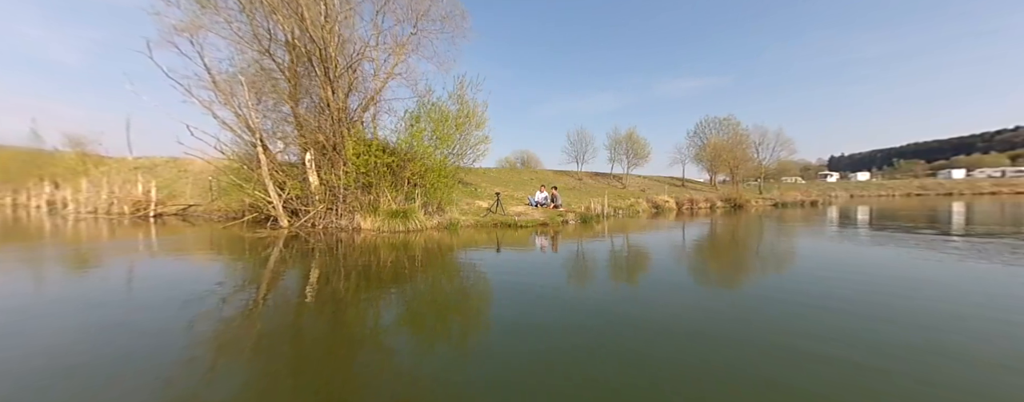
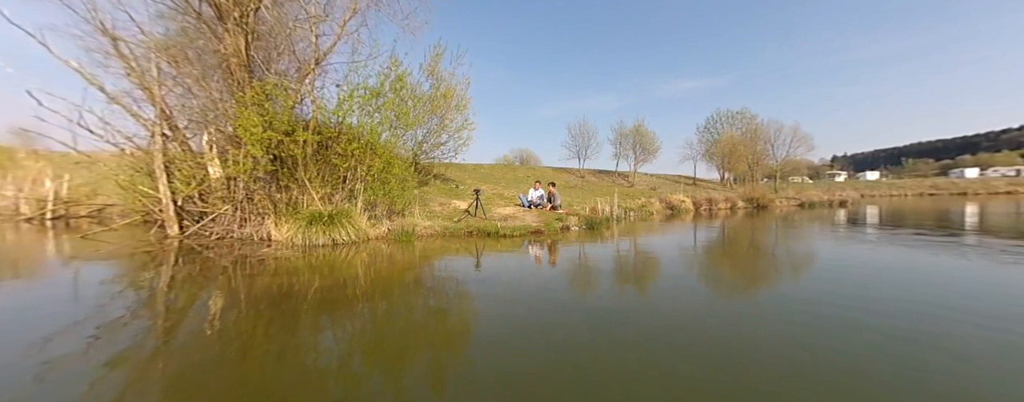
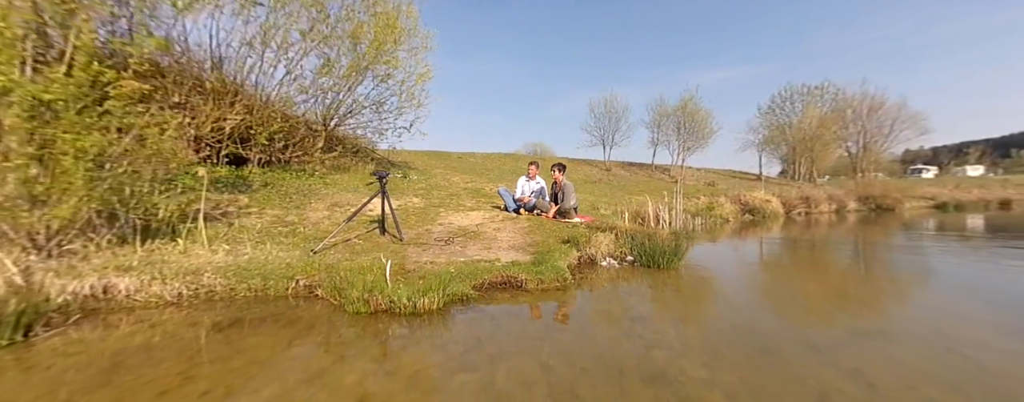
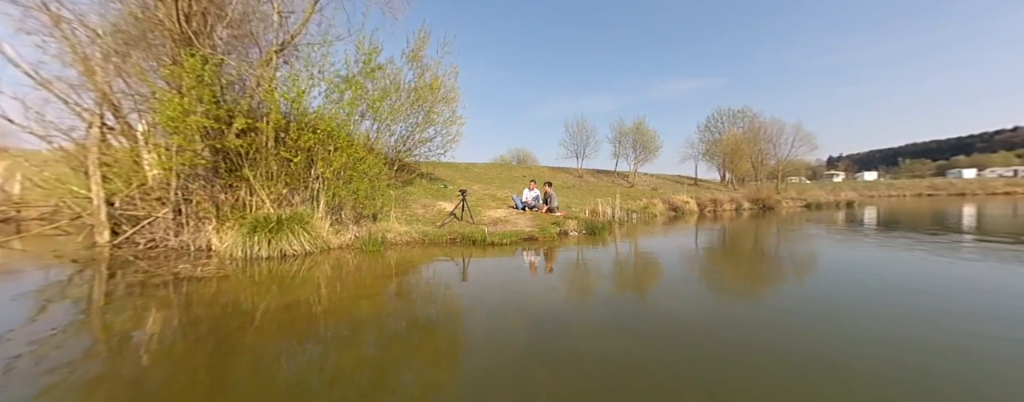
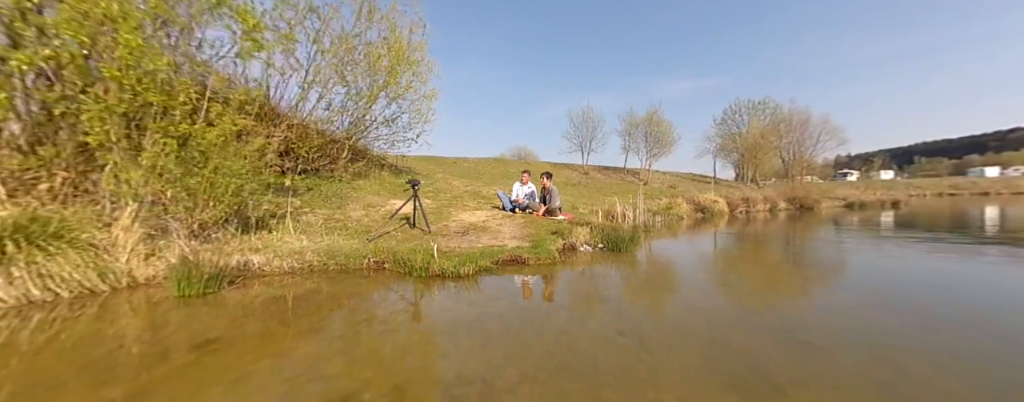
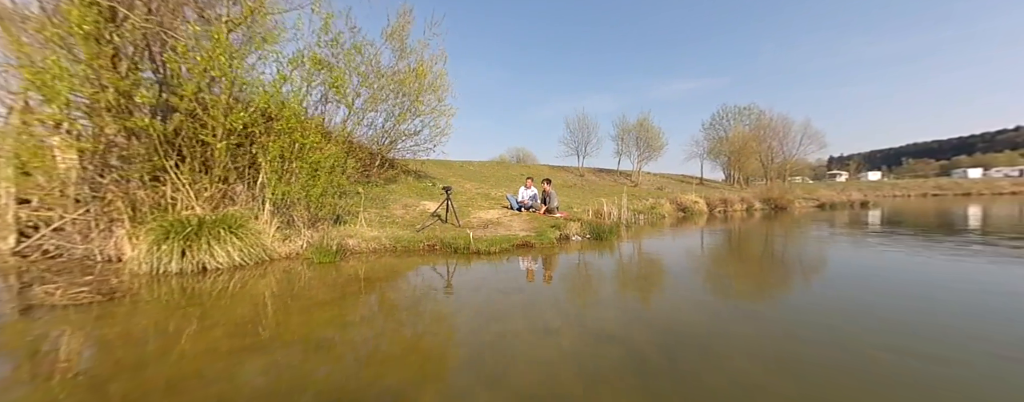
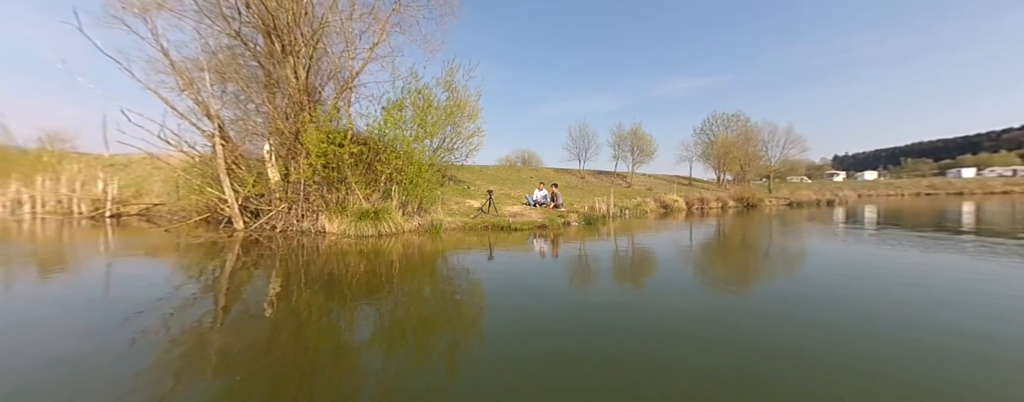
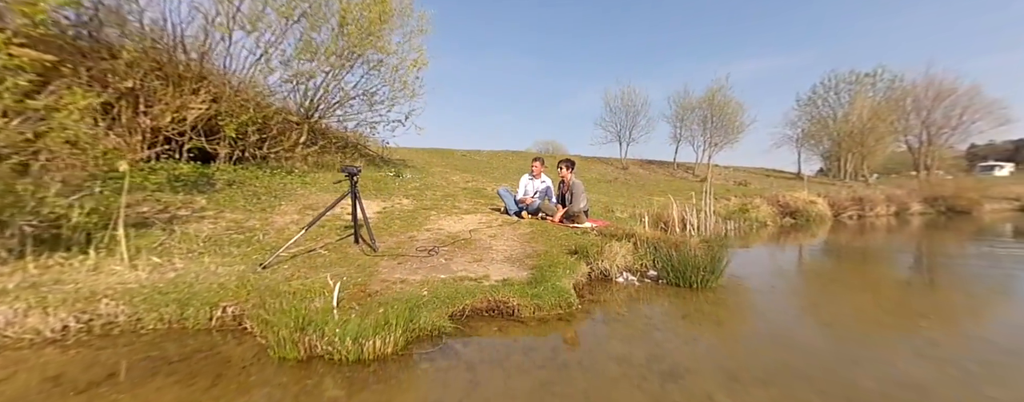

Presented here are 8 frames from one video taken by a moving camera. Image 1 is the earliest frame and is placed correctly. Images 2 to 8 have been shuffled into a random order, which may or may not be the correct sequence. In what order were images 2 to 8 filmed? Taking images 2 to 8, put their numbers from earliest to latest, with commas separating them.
7, 2, 4, 6, 5, 3, 8
